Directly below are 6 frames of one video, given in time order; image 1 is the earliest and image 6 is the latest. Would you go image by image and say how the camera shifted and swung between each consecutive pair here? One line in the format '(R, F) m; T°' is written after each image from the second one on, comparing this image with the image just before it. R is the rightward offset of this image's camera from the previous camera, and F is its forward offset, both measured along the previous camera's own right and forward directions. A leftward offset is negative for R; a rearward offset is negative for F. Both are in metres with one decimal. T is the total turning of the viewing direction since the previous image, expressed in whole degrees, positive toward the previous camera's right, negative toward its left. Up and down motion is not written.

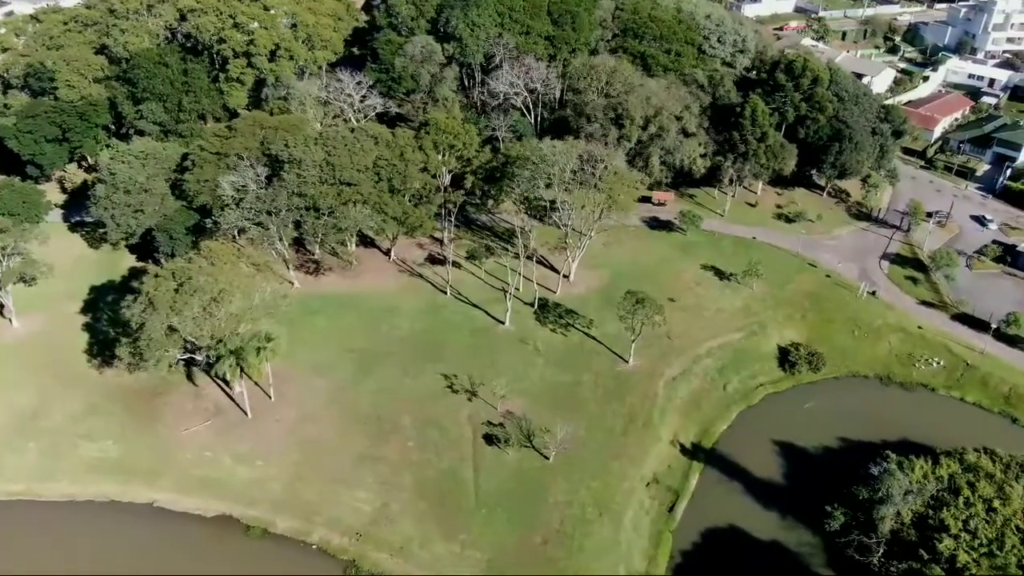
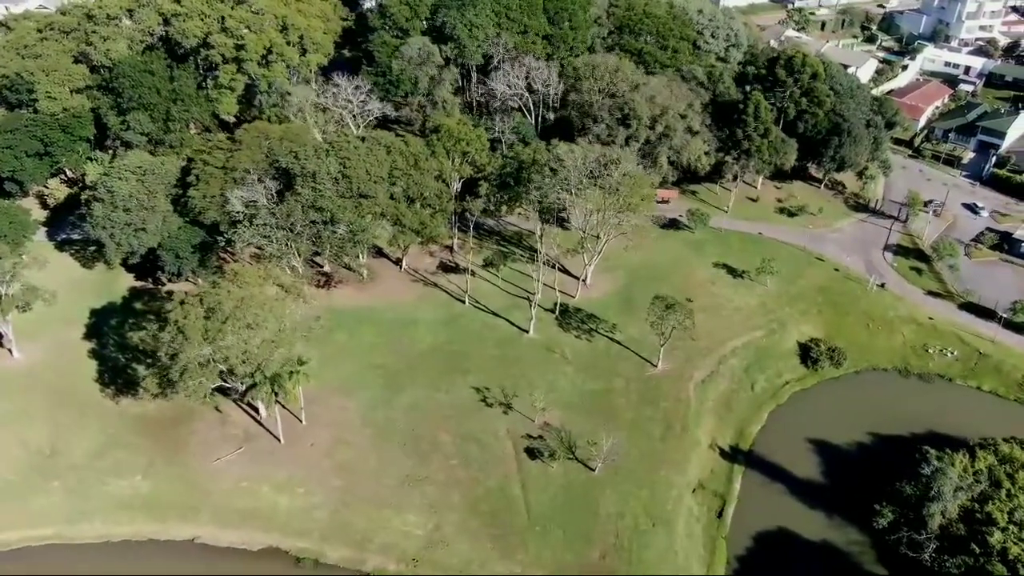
(-4.7, +0.6) m; +4°
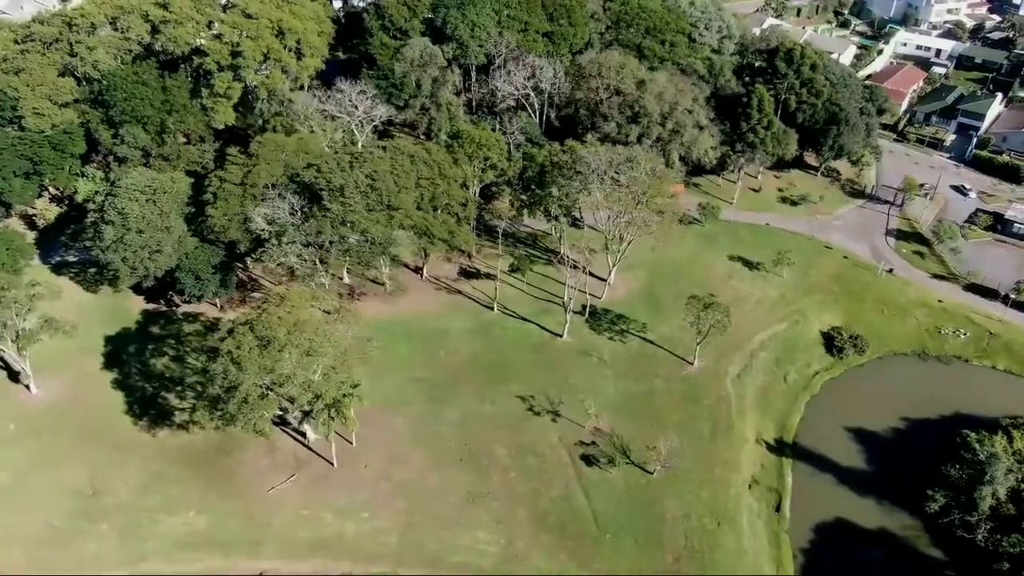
(-5.9, +0.3) m; +4°
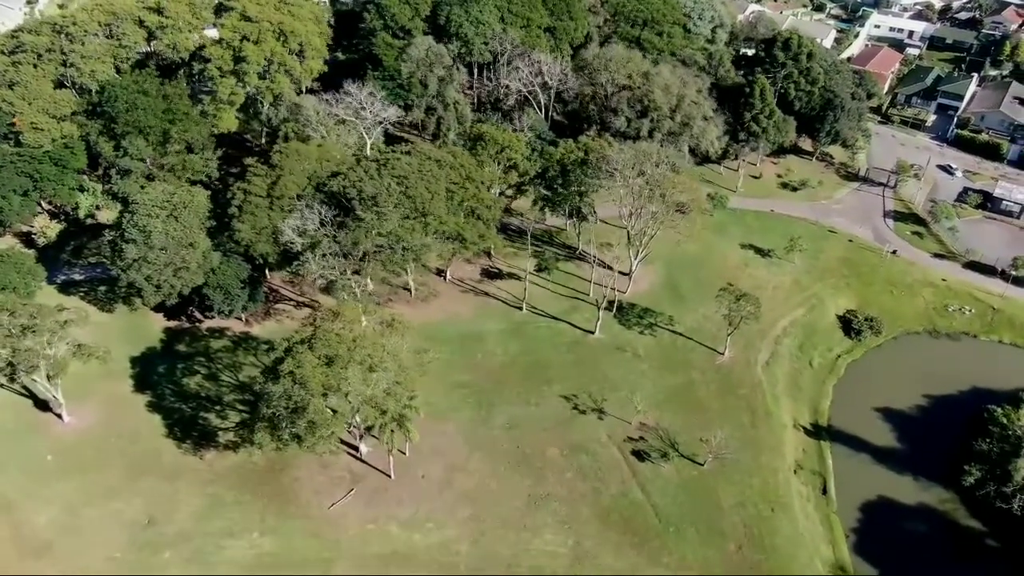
(-5.5, -0.2) m; +4°
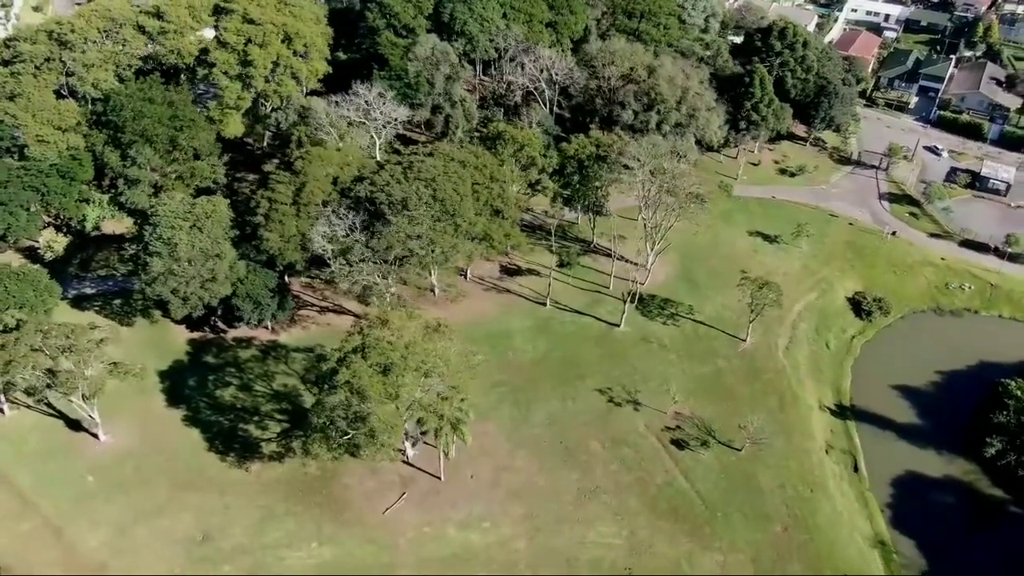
(-4.6, -0.5) m; +3°
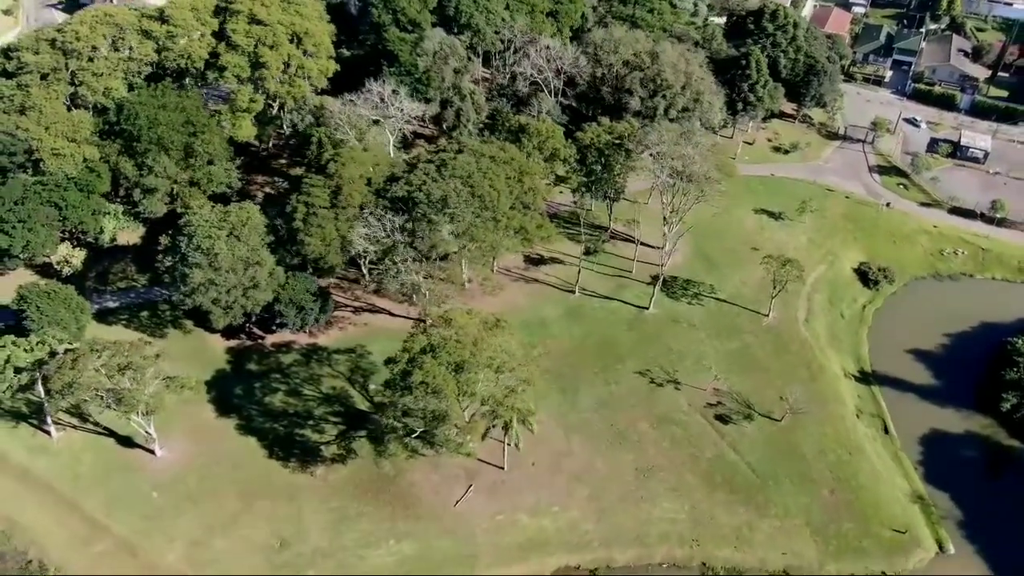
(-6.0, -1.0) m; +4°
